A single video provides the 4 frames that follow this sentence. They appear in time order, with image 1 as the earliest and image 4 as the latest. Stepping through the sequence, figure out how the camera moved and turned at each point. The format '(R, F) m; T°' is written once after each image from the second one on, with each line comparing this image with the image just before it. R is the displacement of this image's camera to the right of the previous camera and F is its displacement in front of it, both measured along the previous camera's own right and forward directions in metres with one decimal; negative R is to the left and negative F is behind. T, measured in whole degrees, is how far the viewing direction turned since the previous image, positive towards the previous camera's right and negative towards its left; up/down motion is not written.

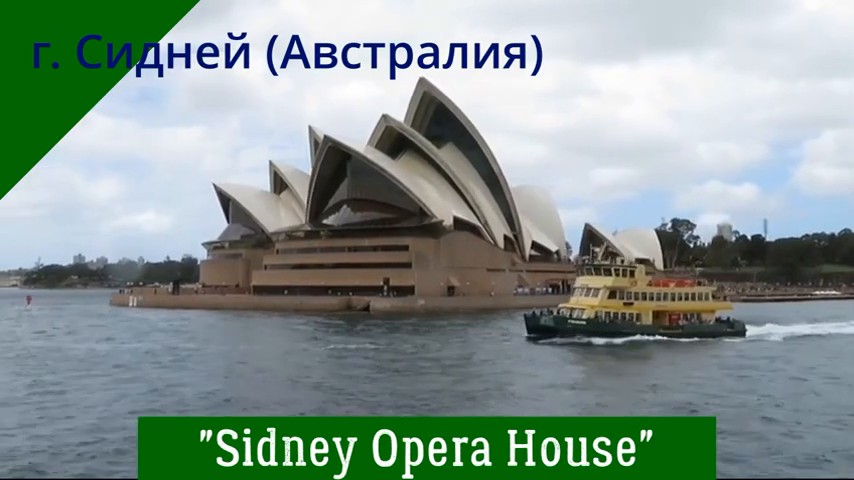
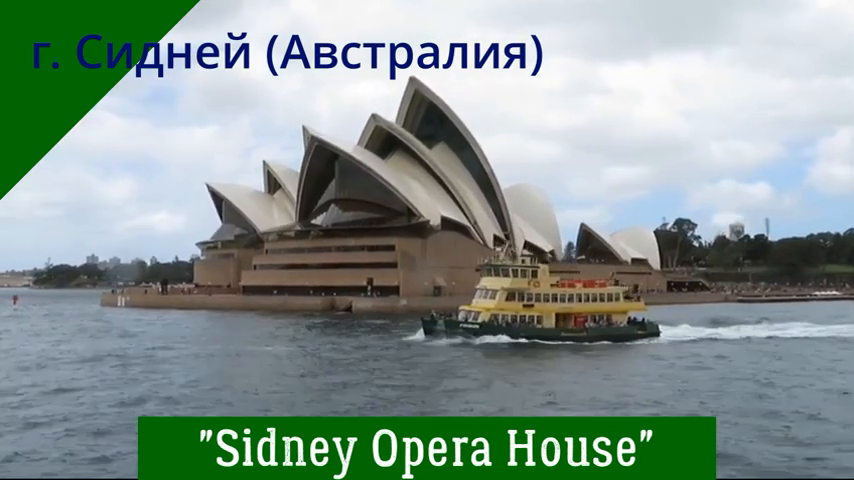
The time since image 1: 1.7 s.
(+1.6, +0.6) m; 0°
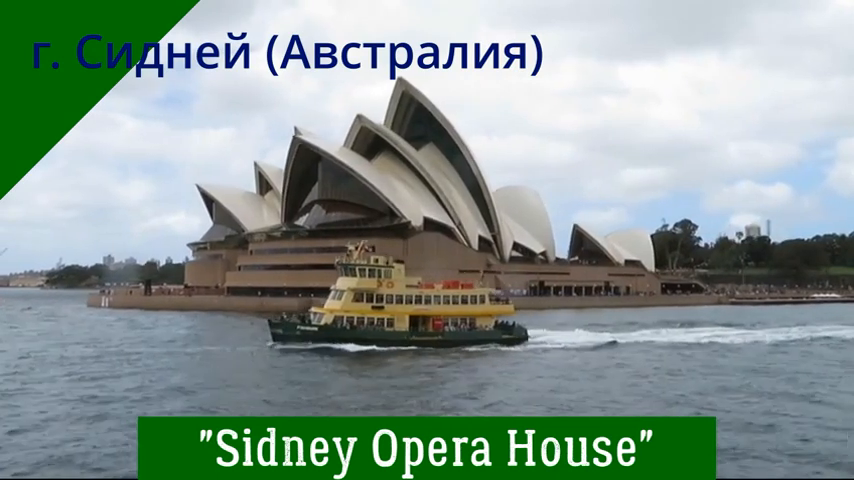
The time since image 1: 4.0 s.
(+2.1, +0.7) m; 0°
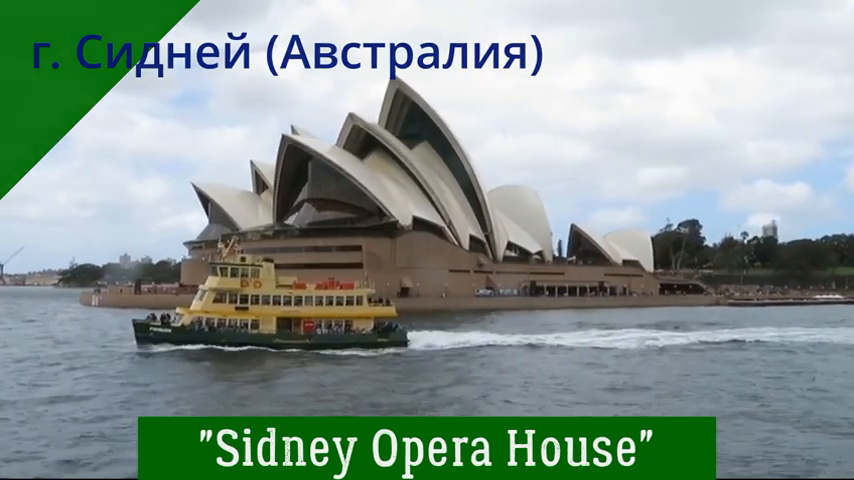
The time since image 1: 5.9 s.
(+1.8, +0.5) m; 0°
